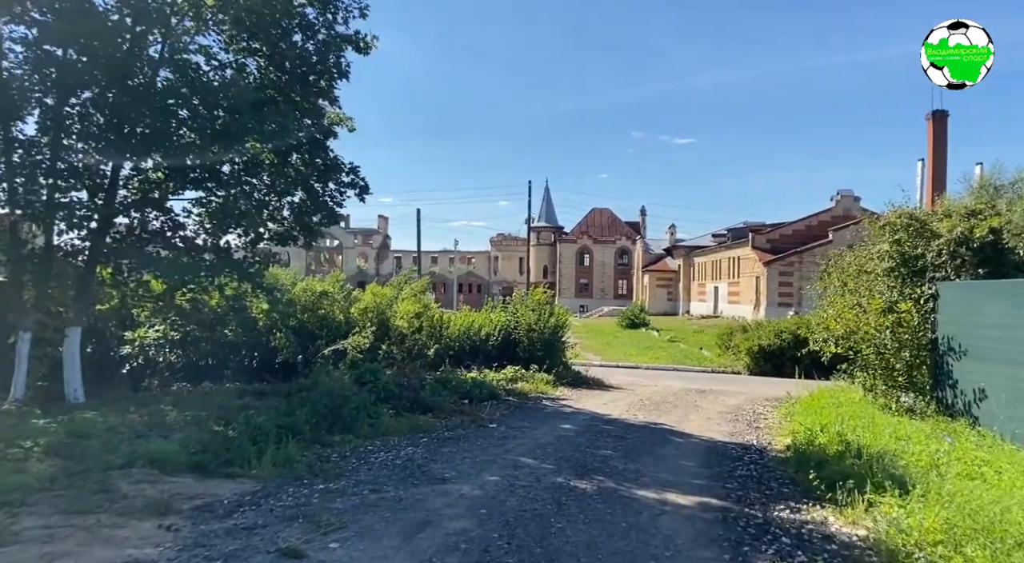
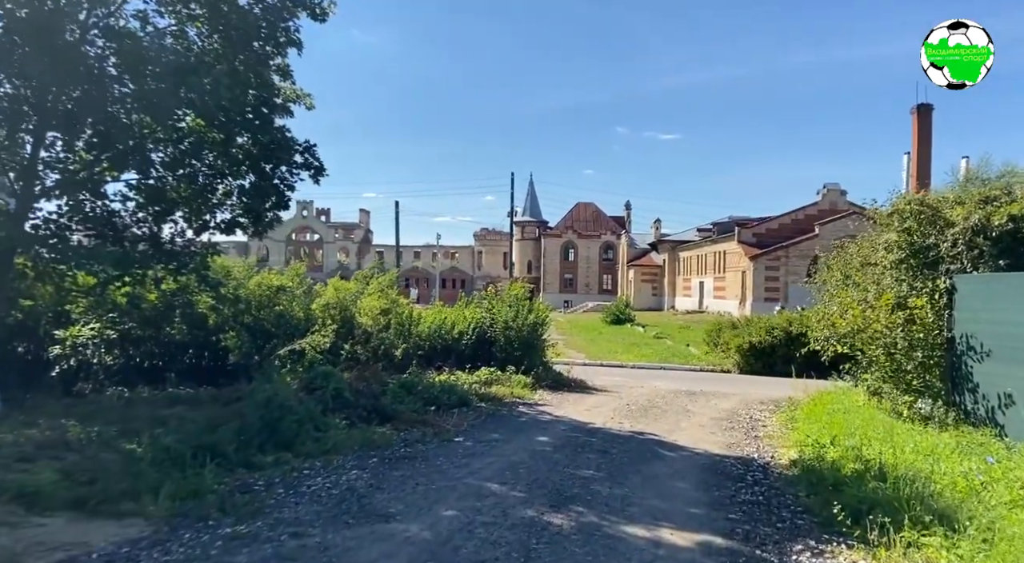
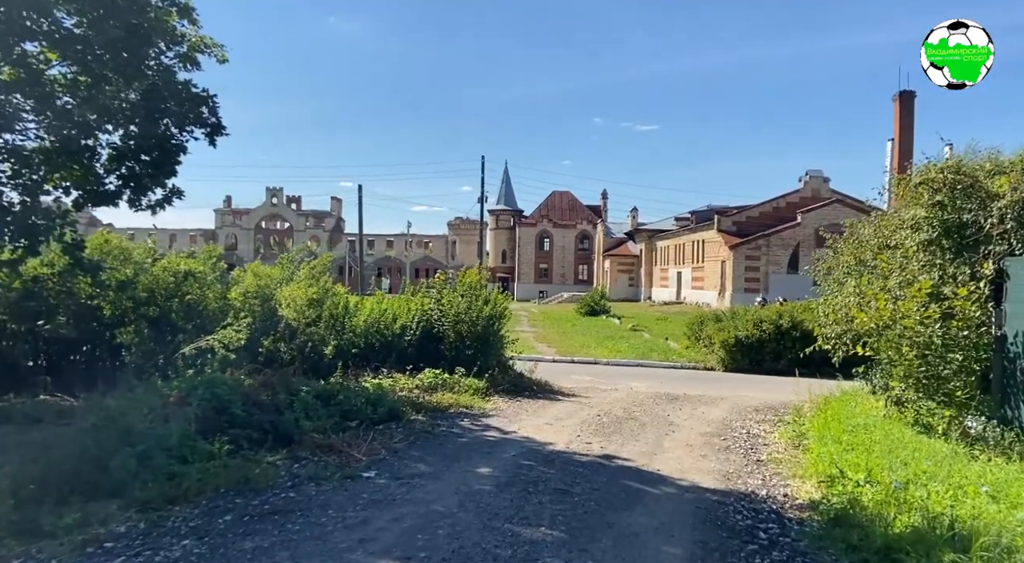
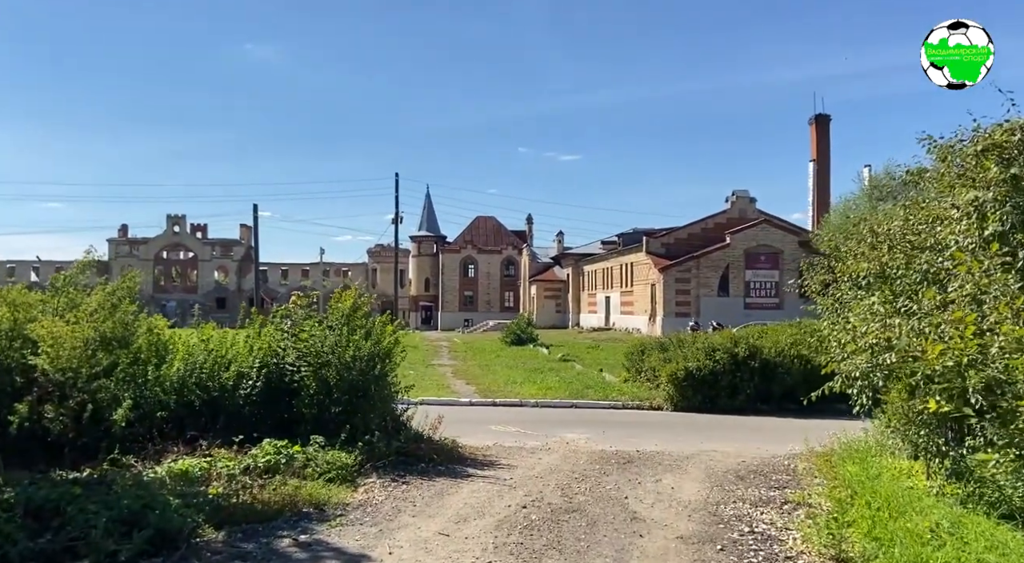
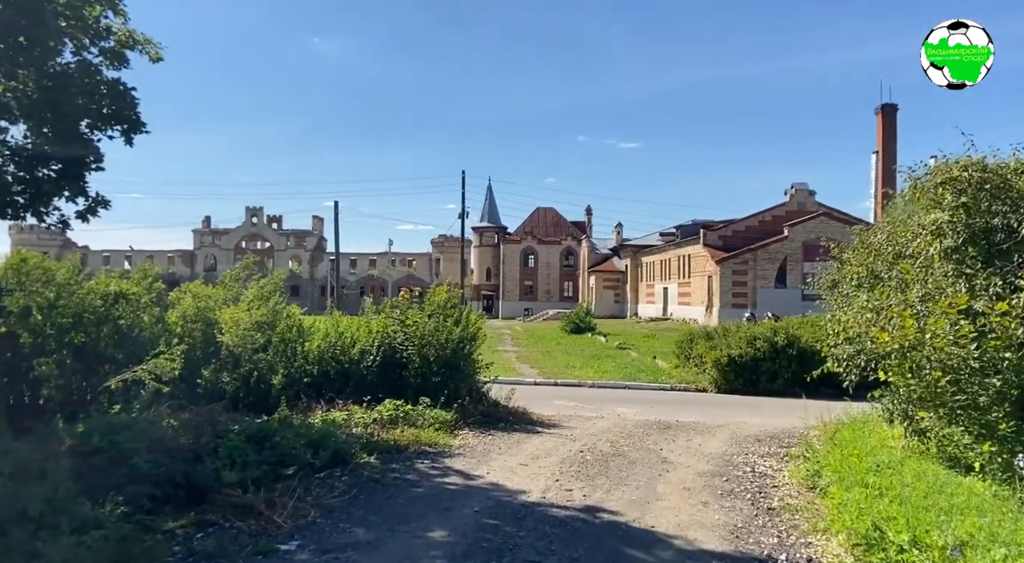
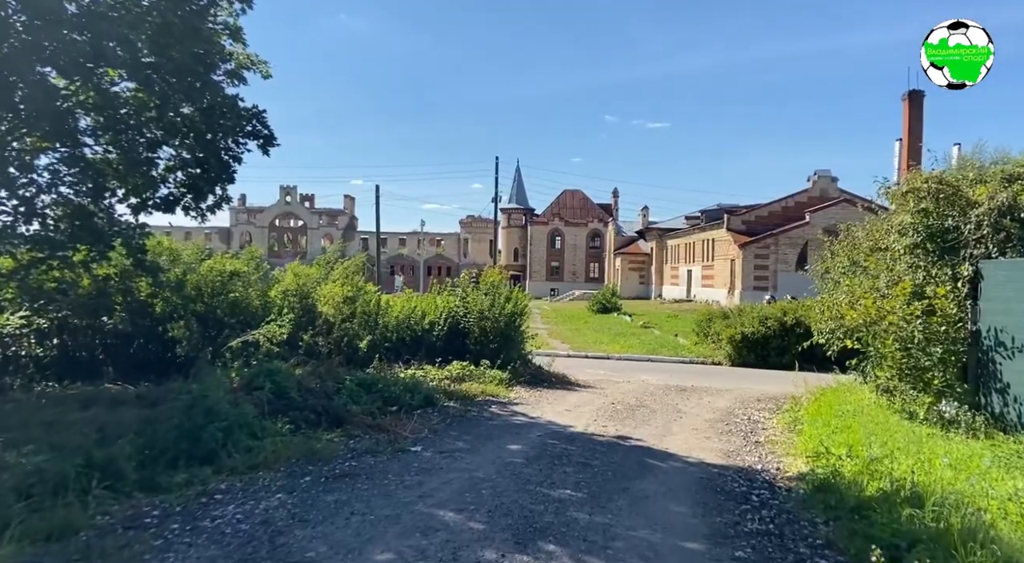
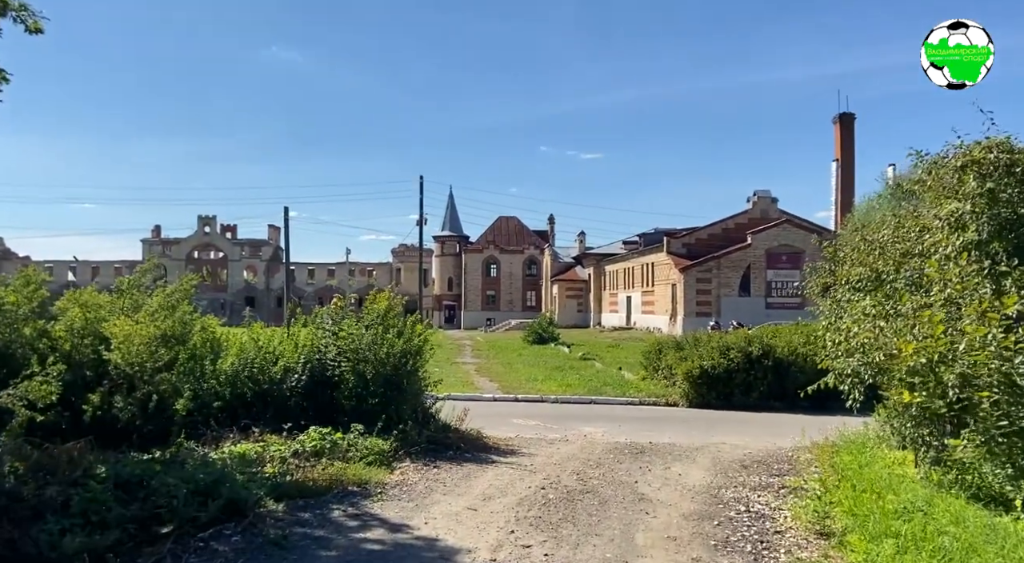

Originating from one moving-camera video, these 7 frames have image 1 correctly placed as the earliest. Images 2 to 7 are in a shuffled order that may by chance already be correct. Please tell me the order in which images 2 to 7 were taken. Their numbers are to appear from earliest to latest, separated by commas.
2, 6, 3, 5, 7, 4
